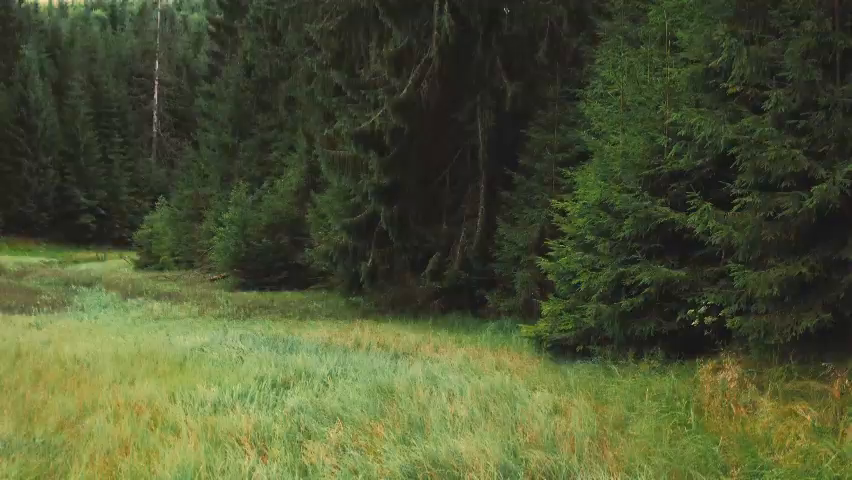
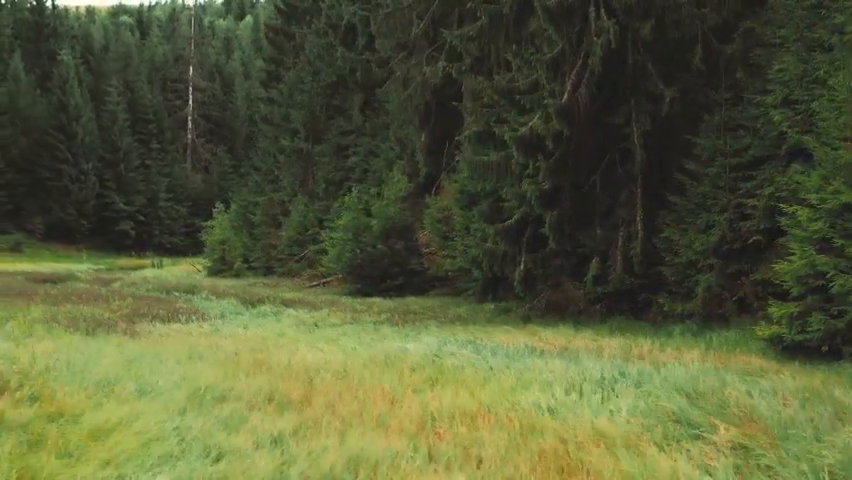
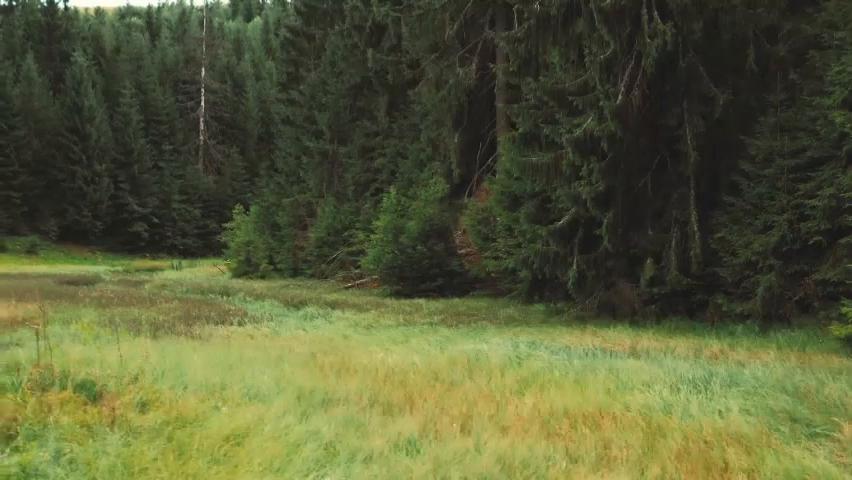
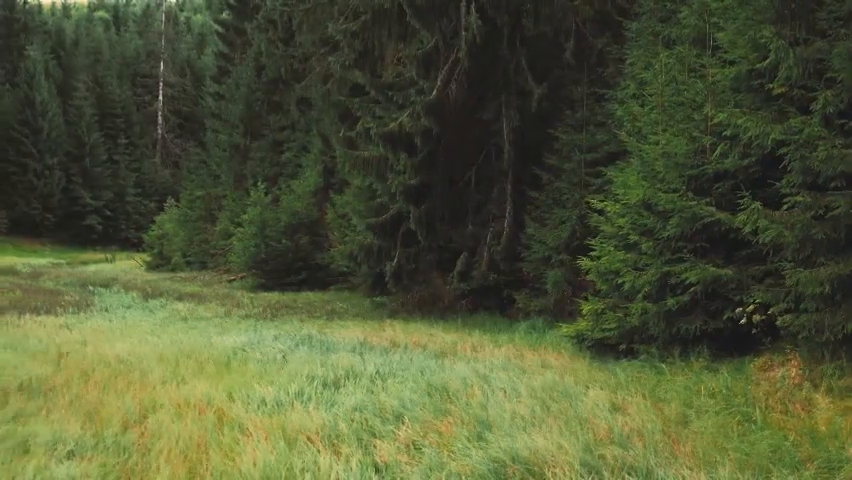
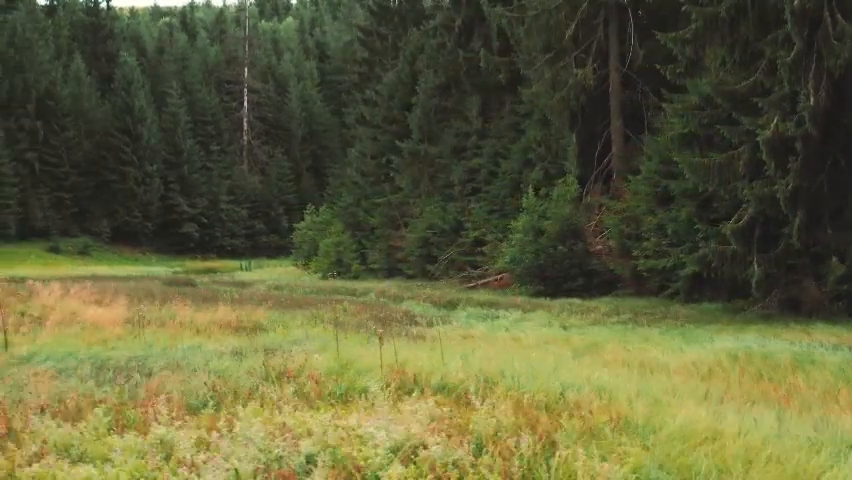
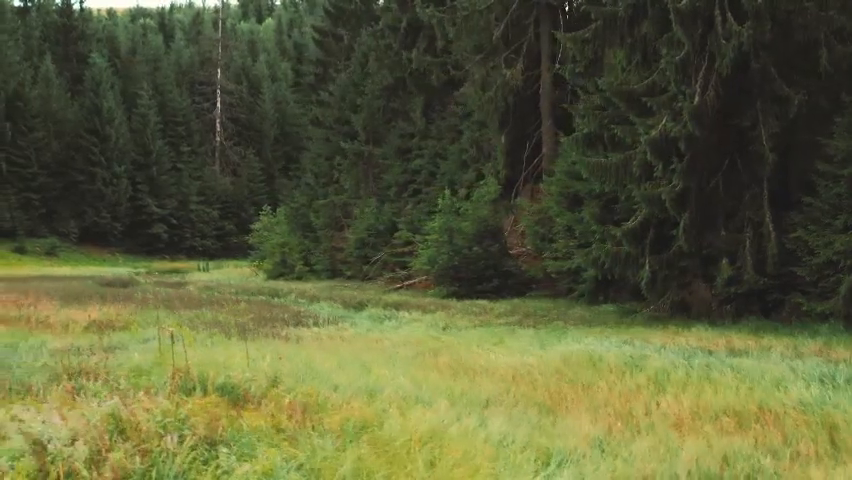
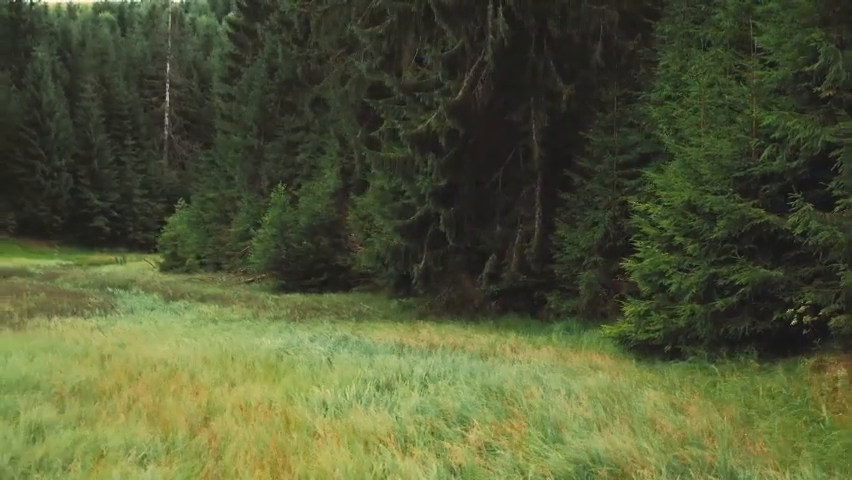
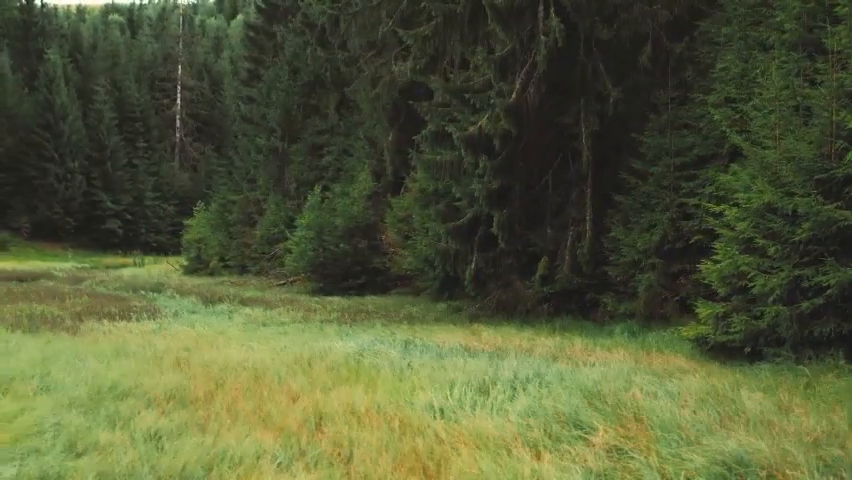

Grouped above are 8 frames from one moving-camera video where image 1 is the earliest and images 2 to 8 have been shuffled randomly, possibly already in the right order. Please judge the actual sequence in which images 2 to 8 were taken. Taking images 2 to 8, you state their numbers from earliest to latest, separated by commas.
4, 7, 8, 2, 3, 6, 5
